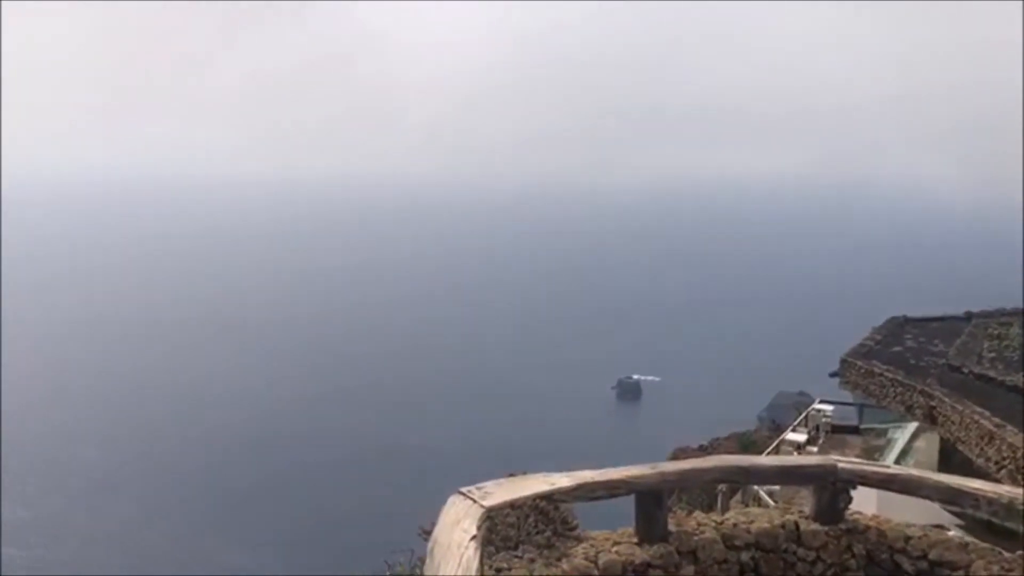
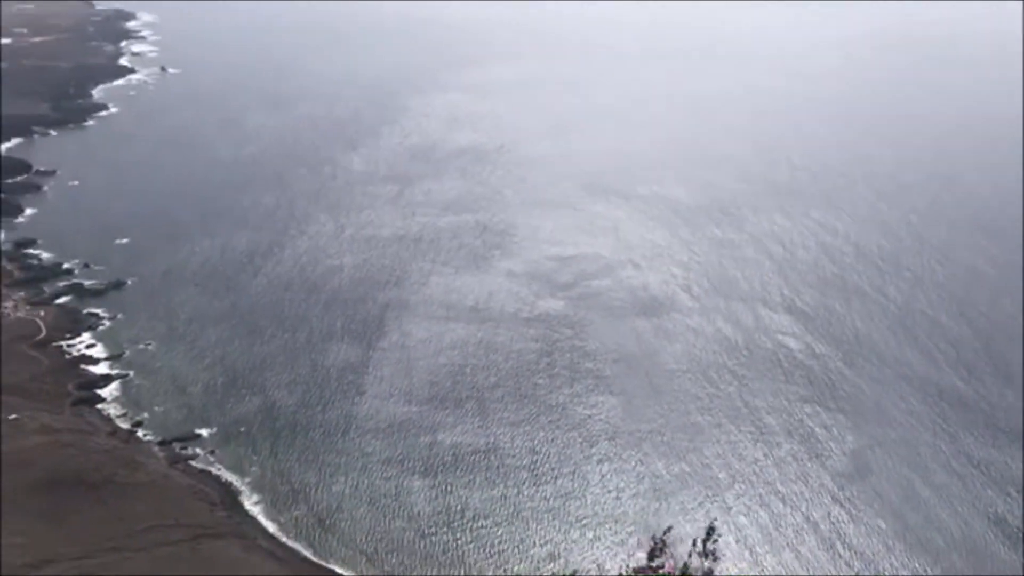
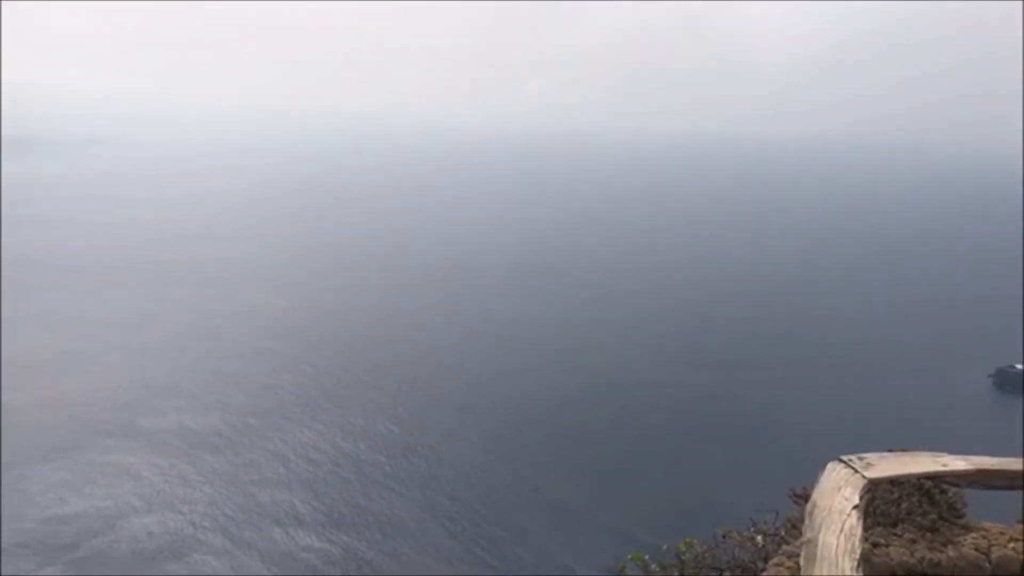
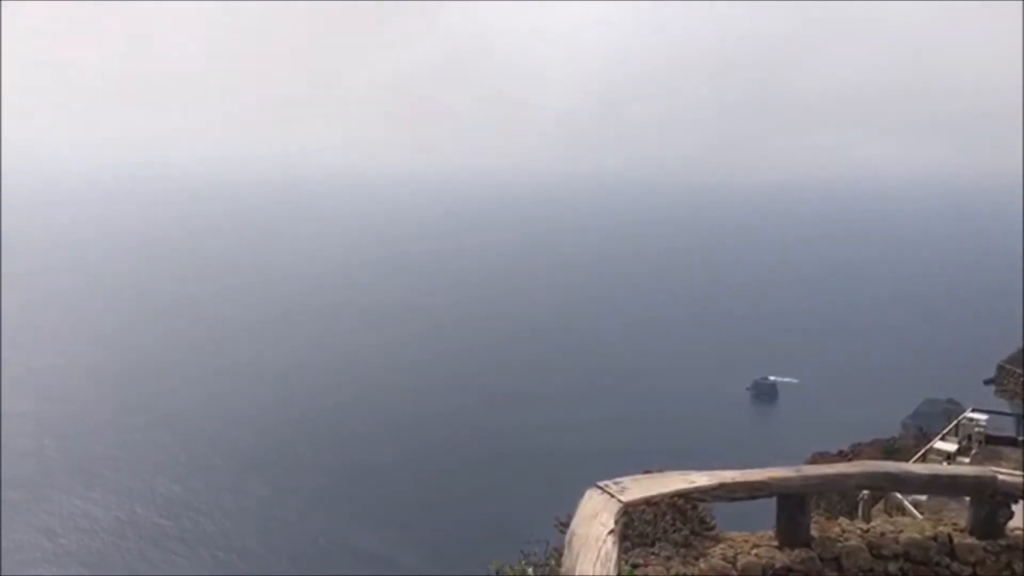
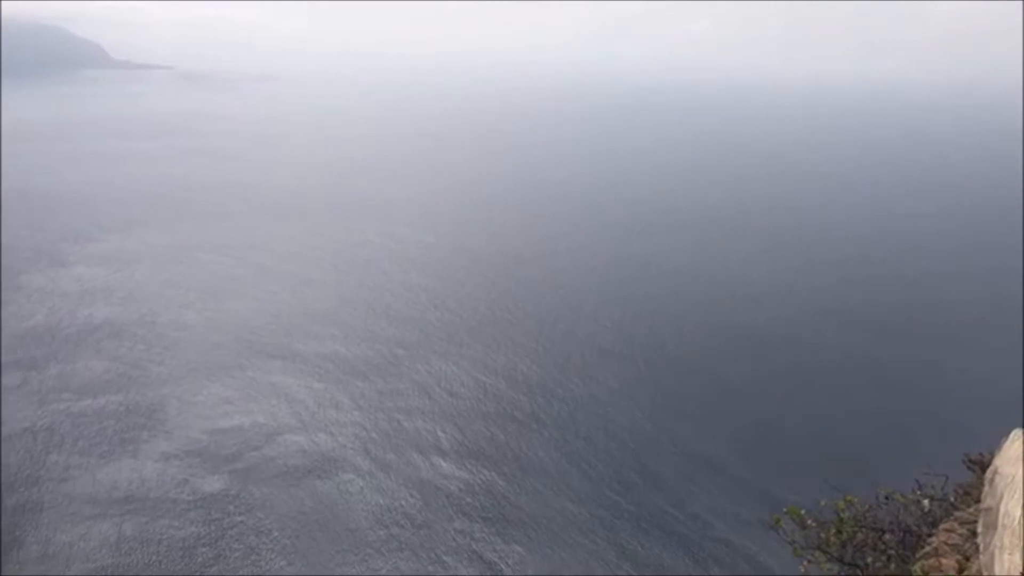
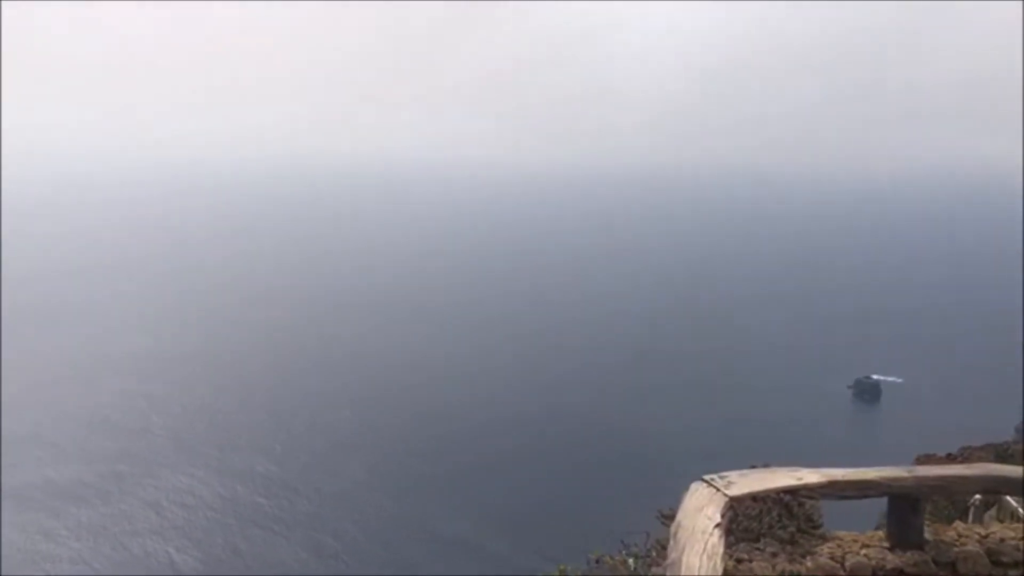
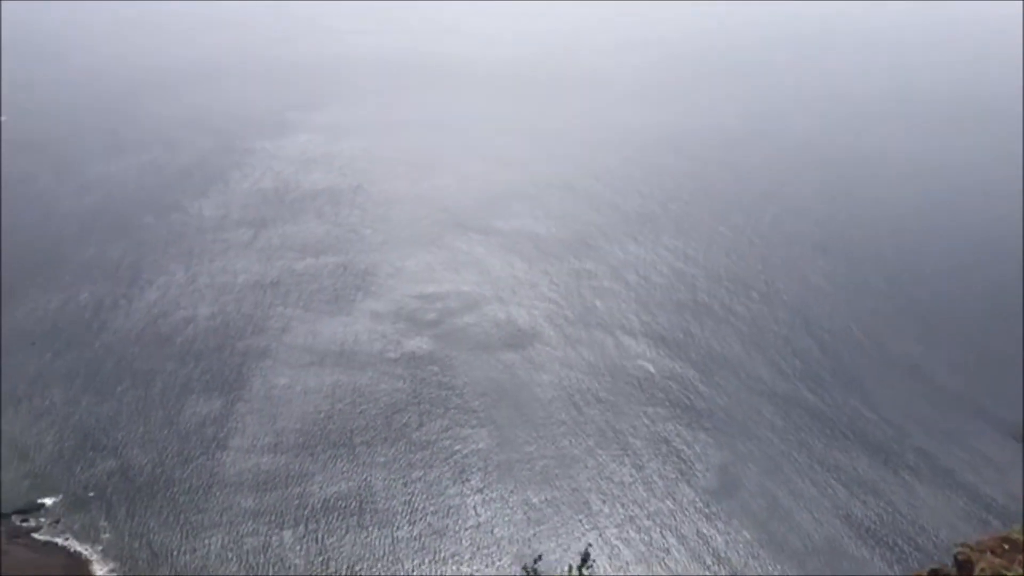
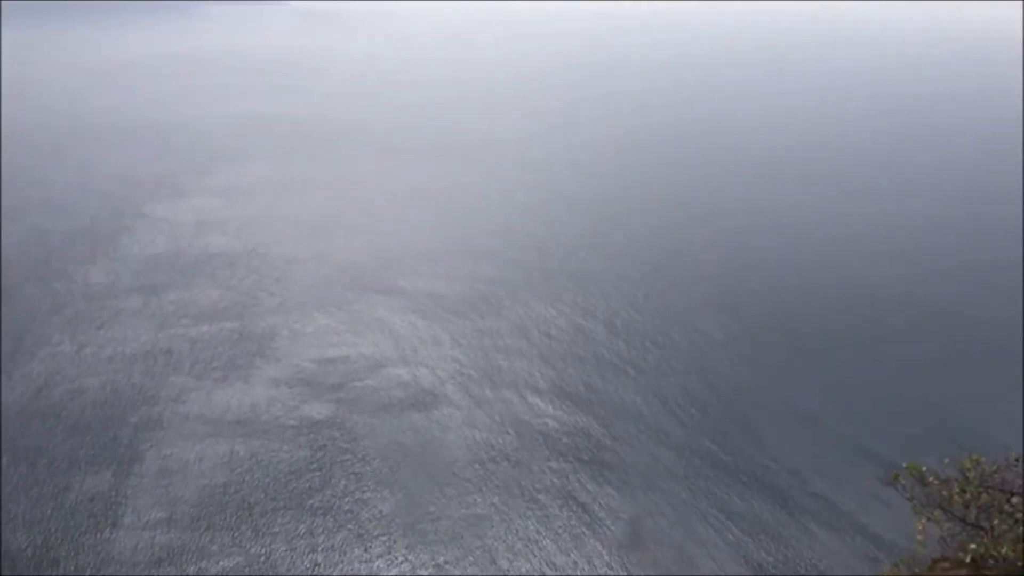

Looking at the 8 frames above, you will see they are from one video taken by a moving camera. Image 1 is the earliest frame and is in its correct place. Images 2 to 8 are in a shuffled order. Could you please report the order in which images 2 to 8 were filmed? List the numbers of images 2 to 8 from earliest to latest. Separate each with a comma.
4, 6, 3, 5, 8, 7, 2
